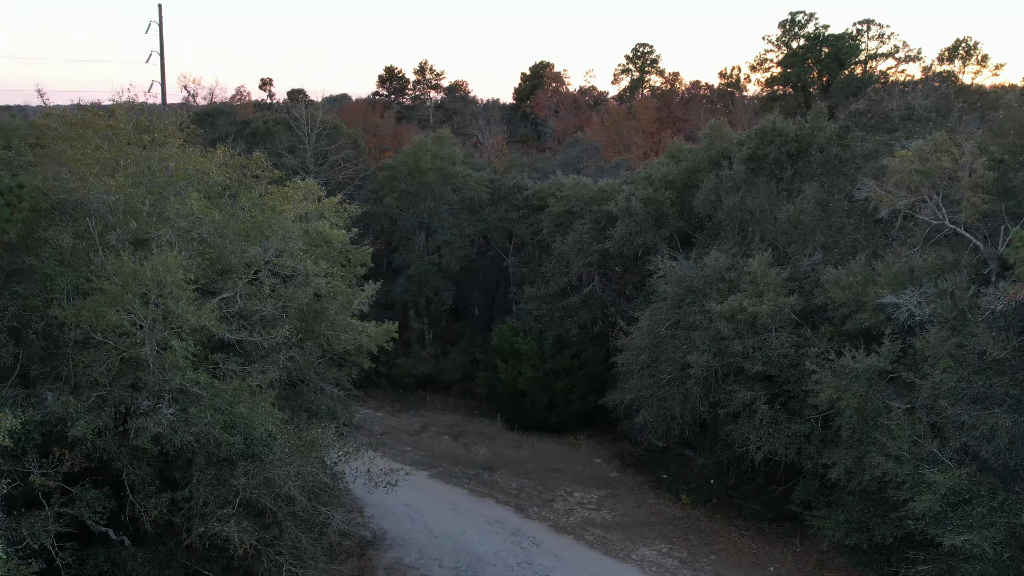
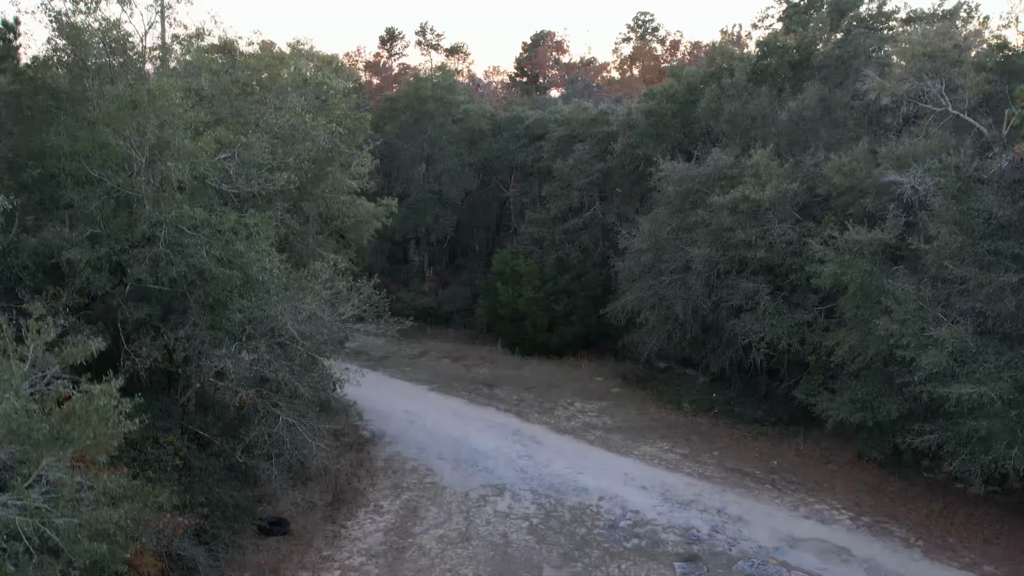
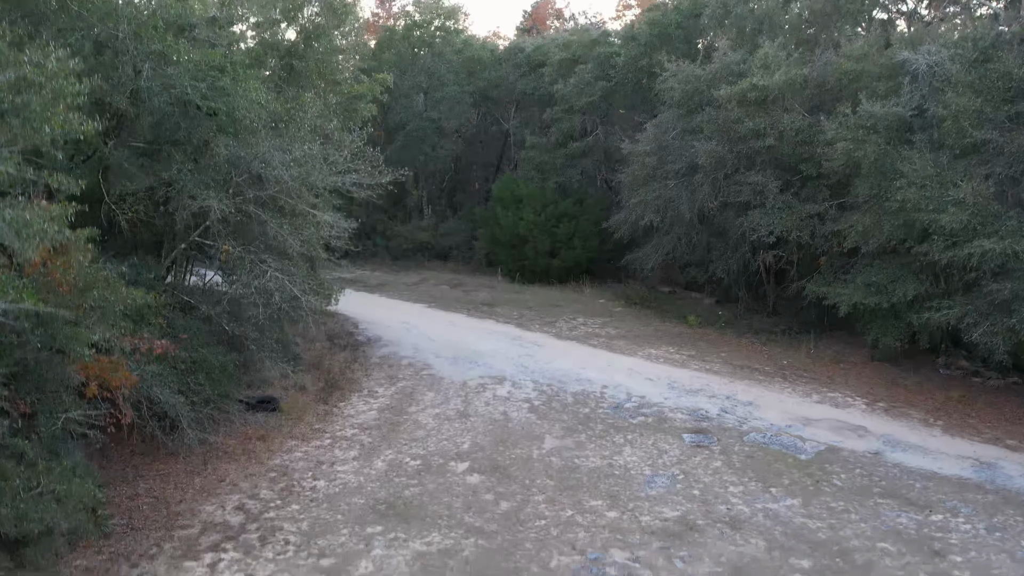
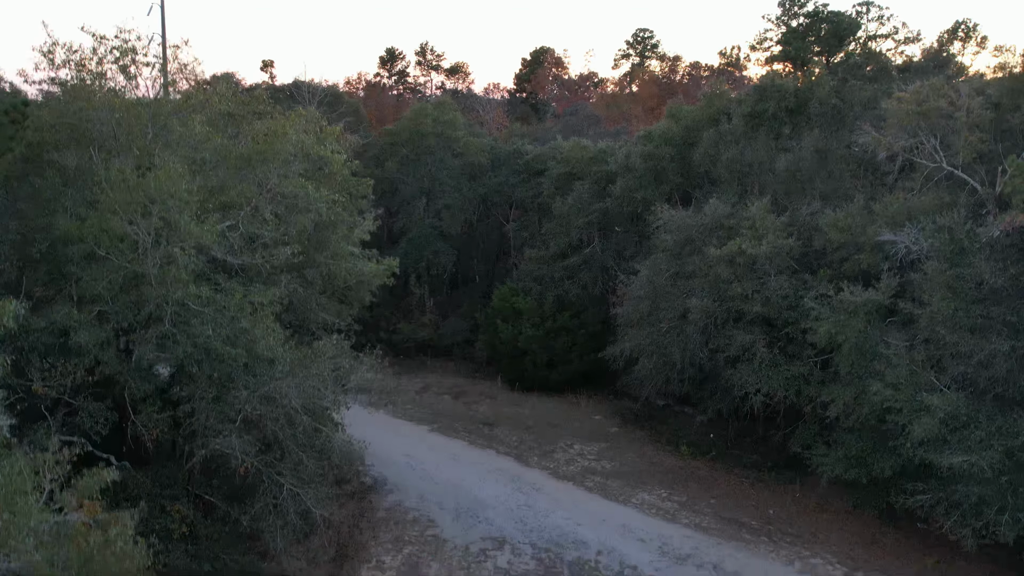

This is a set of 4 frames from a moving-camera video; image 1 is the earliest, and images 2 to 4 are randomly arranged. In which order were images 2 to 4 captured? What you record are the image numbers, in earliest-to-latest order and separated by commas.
4, 2, 3
